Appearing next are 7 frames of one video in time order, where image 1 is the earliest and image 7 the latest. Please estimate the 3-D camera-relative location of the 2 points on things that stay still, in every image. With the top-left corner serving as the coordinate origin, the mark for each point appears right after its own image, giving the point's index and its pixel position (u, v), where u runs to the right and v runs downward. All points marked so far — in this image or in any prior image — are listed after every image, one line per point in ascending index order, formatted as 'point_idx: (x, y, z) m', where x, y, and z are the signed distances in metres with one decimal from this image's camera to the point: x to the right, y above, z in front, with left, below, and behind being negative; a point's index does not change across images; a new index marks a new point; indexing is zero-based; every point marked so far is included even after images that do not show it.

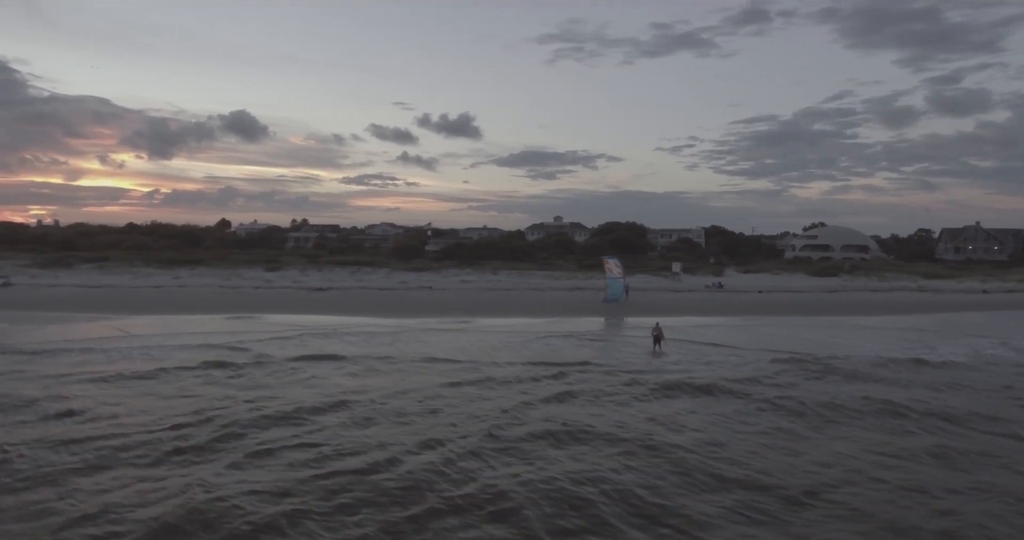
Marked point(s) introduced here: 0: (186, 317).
0: (-7.4, -1.1, +16.8) m
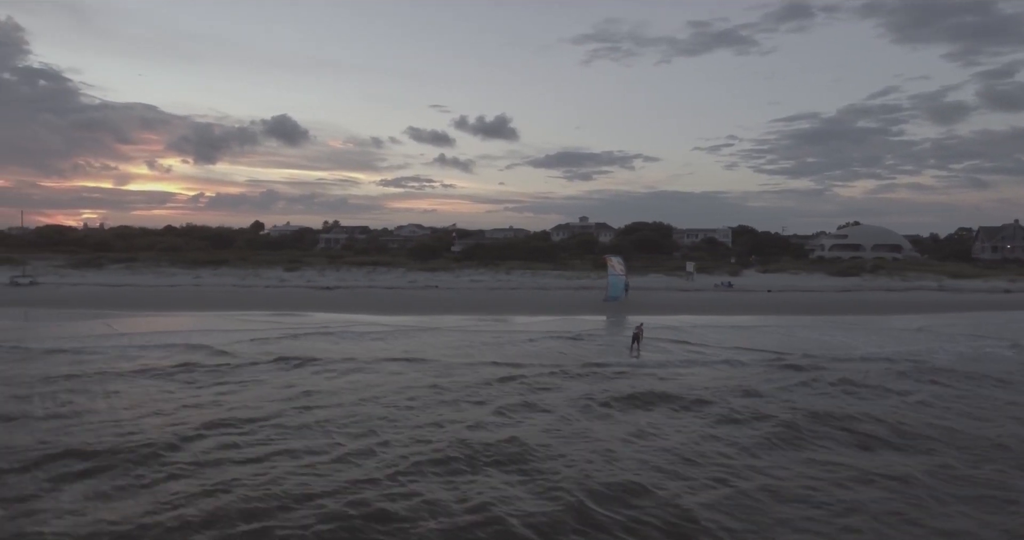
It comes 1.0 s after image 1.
0: (-7.5, -1.1, +17.2) m
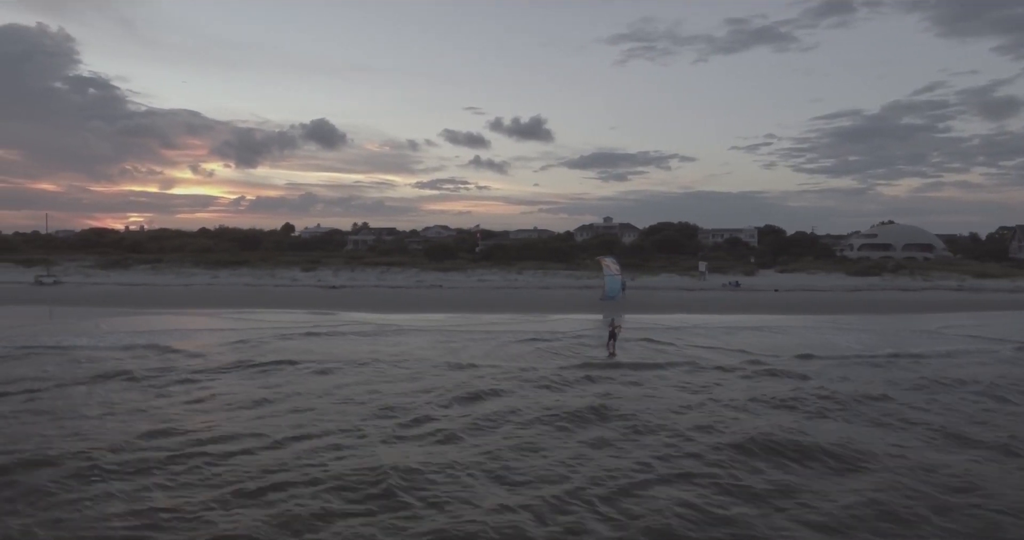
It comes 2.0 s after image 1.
0: (-7.5, -1.1, +17.7) m
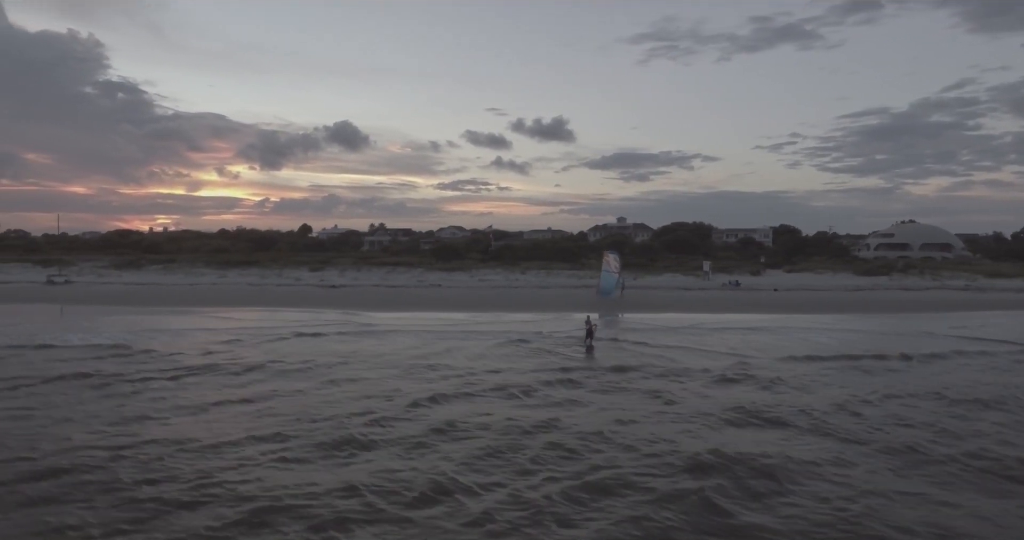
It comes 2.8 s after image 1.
0: (-7.7, -1.1, +17.9) m
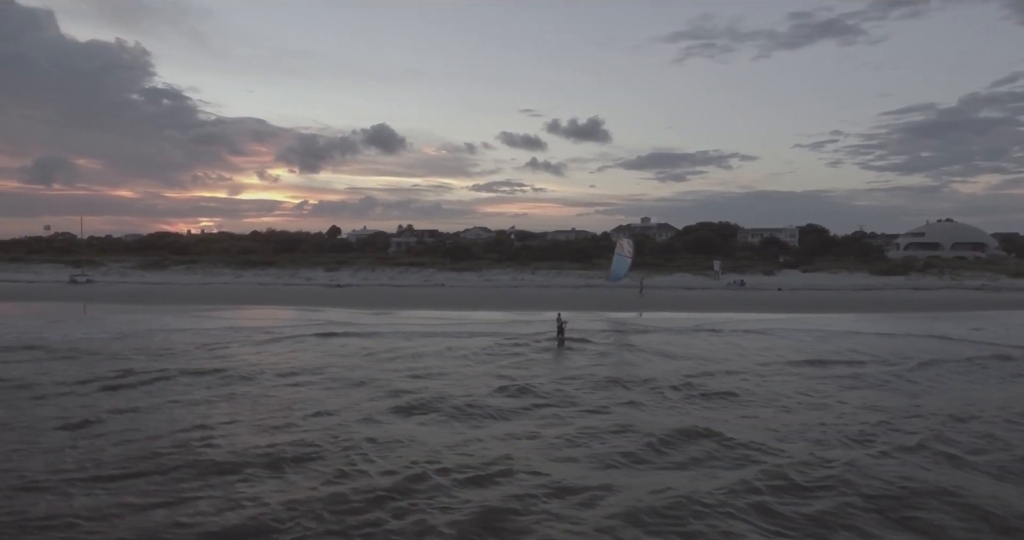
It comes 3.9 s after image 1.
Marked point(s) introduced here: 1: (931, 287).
0: (-7.8, -1.1, +18.4) m
1: (+11.3, -0.4, +20.0) m
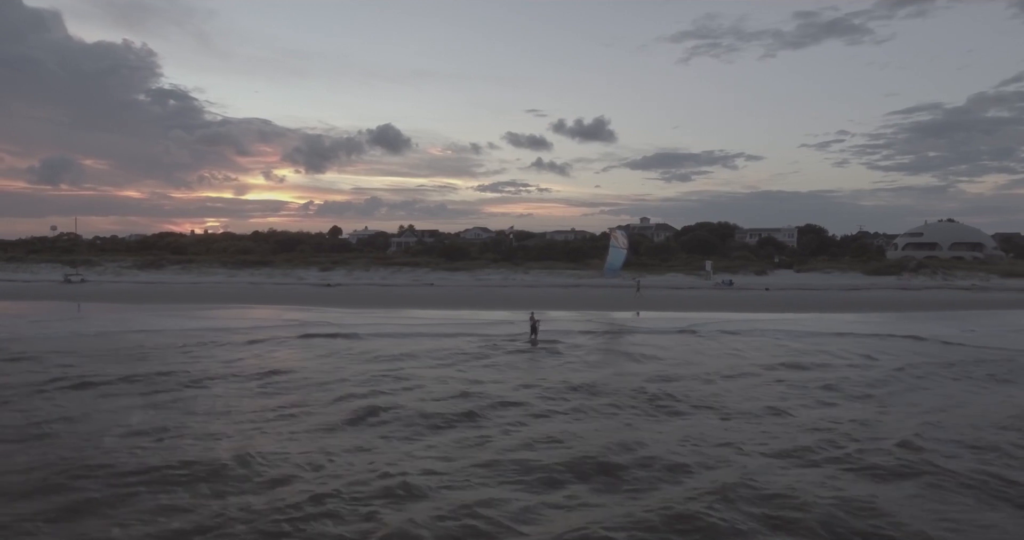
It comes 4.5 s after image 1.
0: (-8.1, -1.0, +18.4) m
1: (+10.9, -0.4, +19.9) m
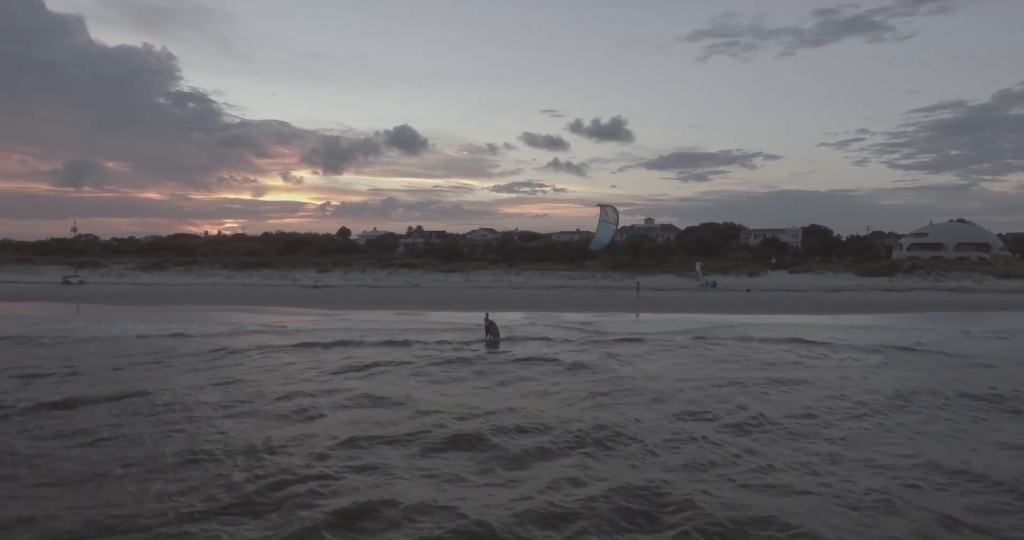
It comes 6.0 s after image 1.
0: (-8.6, -1.1, +18.8) m
1: (+10.5, -0.5, +19.6) m
